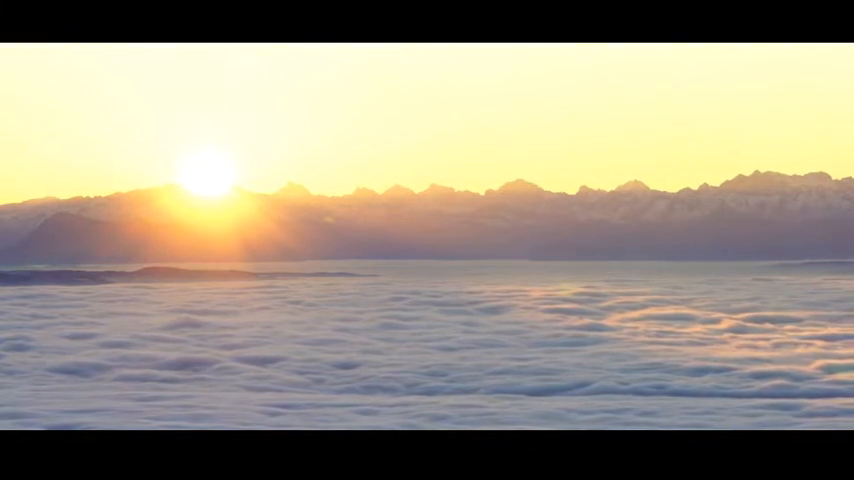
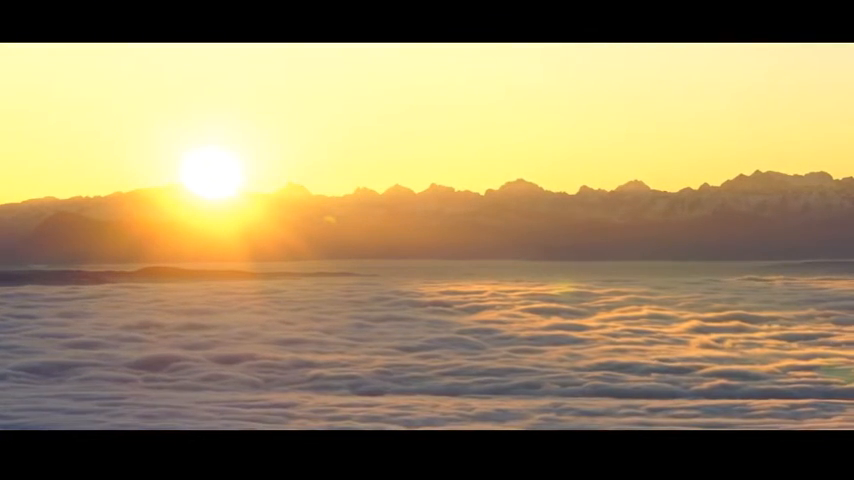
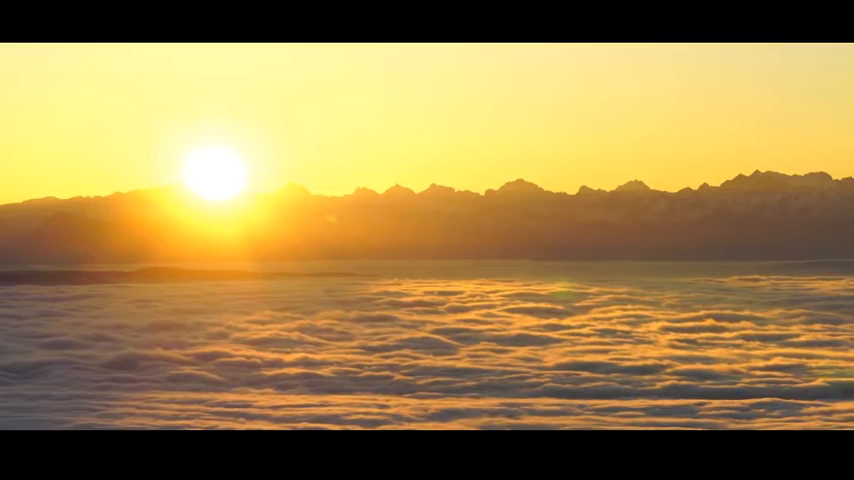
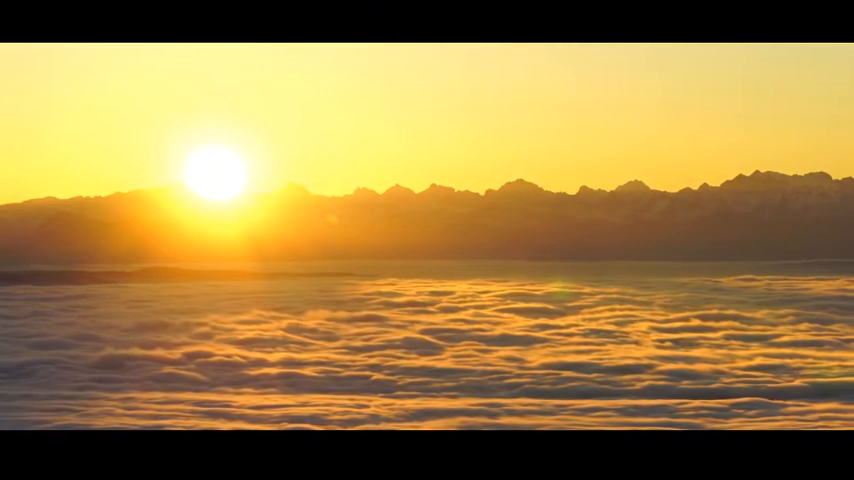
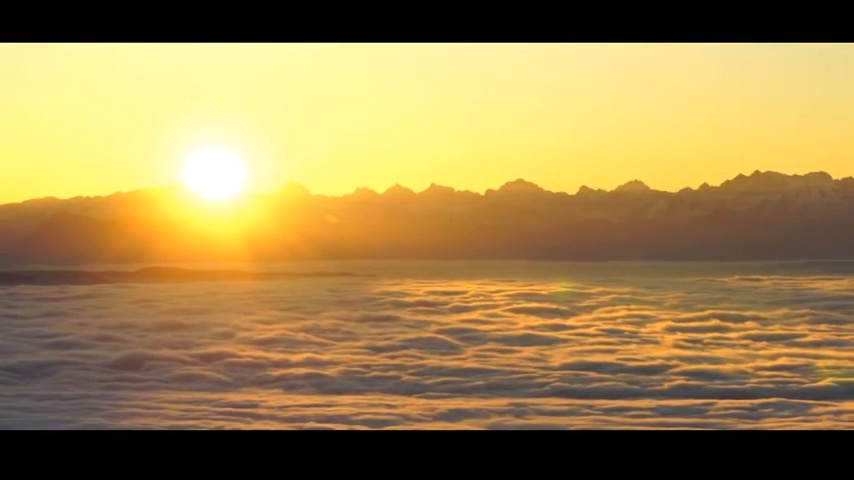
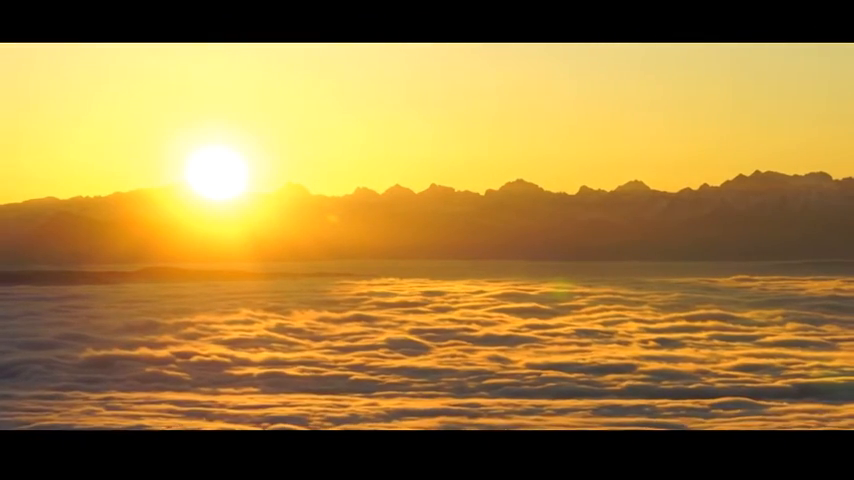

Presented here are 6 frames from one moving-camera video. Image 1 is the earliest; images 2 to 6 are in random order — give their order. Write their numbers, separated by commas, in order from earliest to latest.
2, 5, 3, 4, 6
